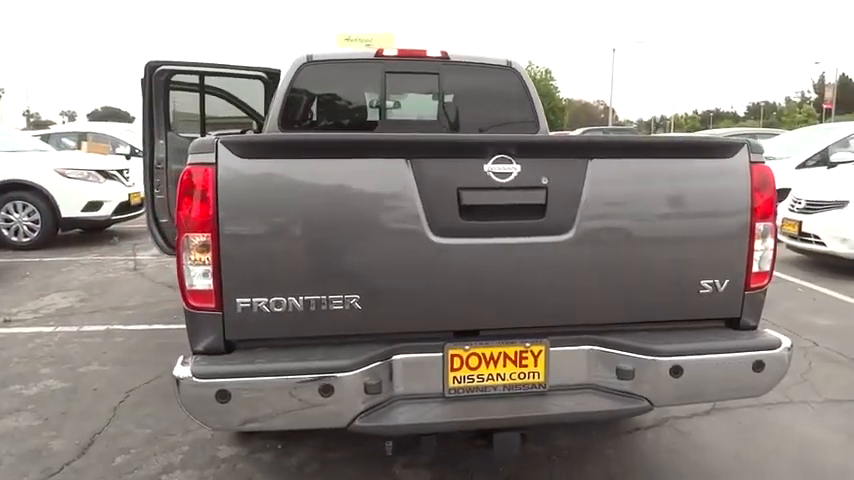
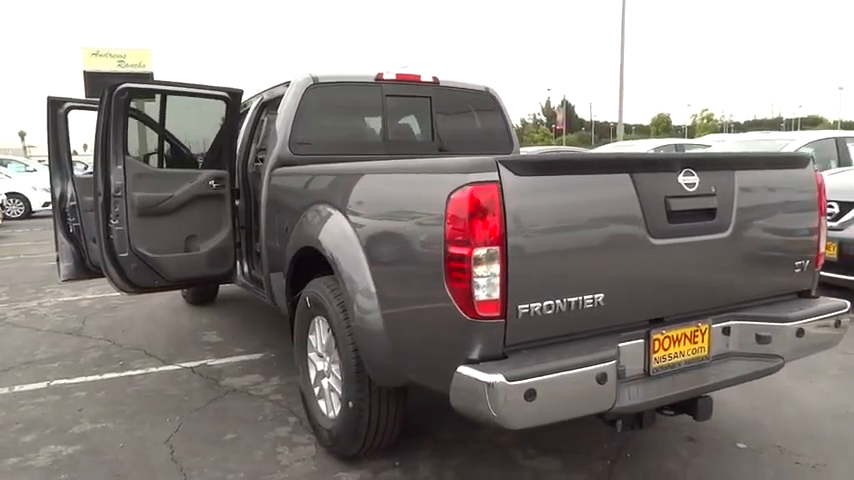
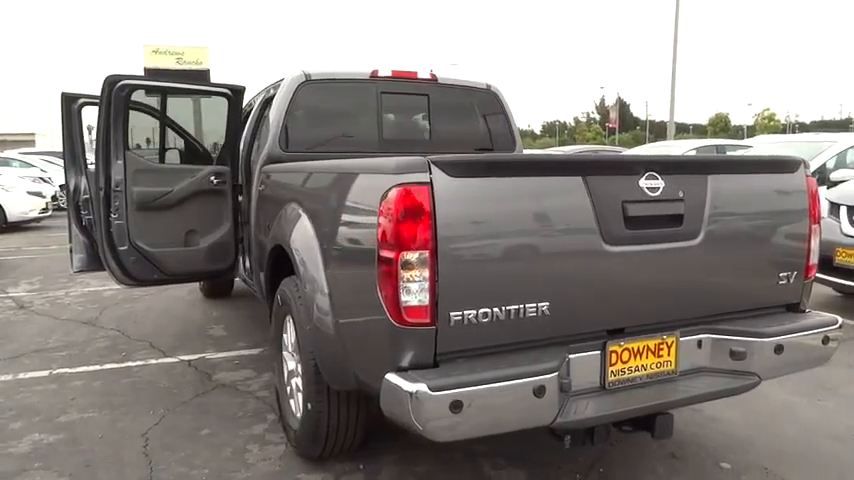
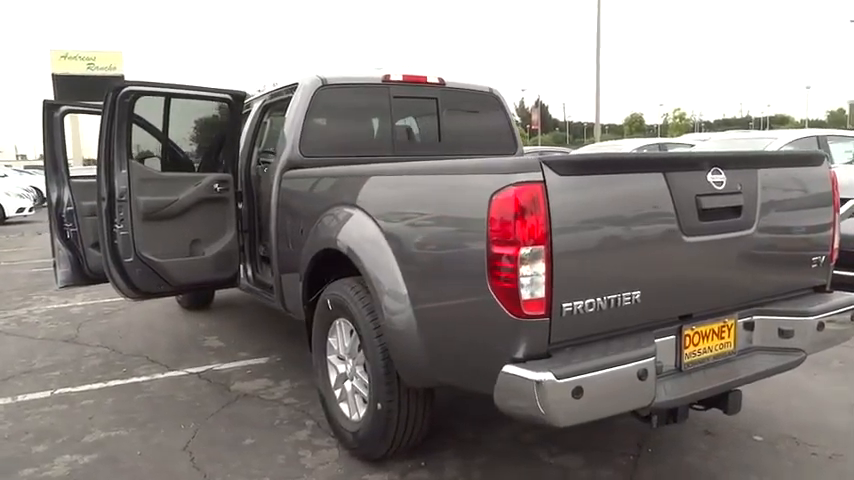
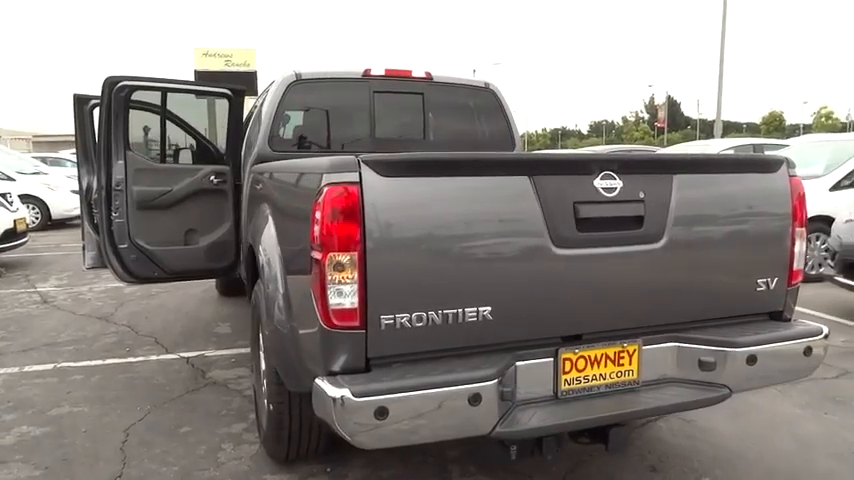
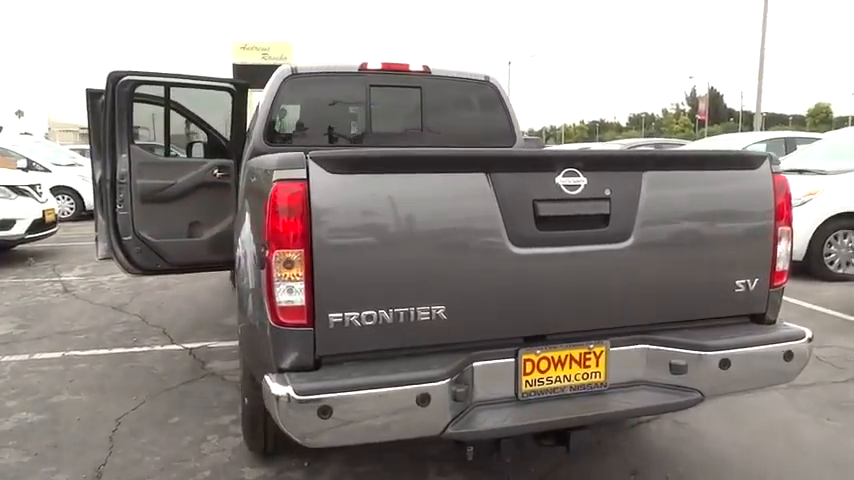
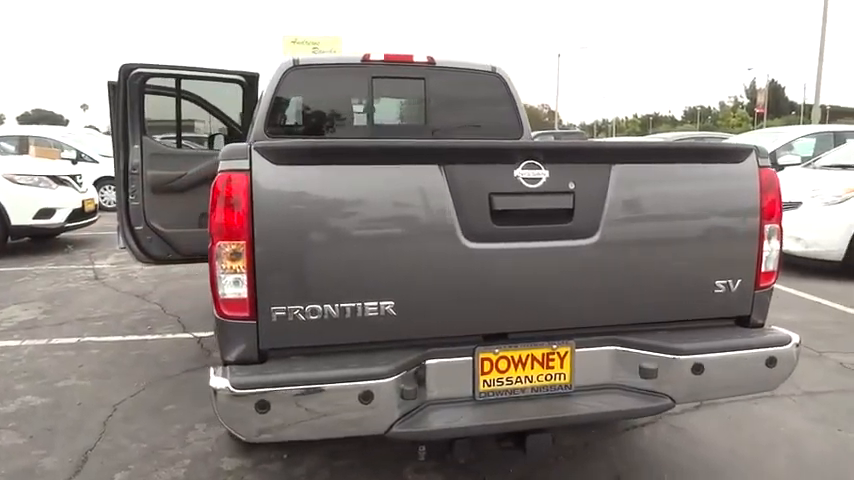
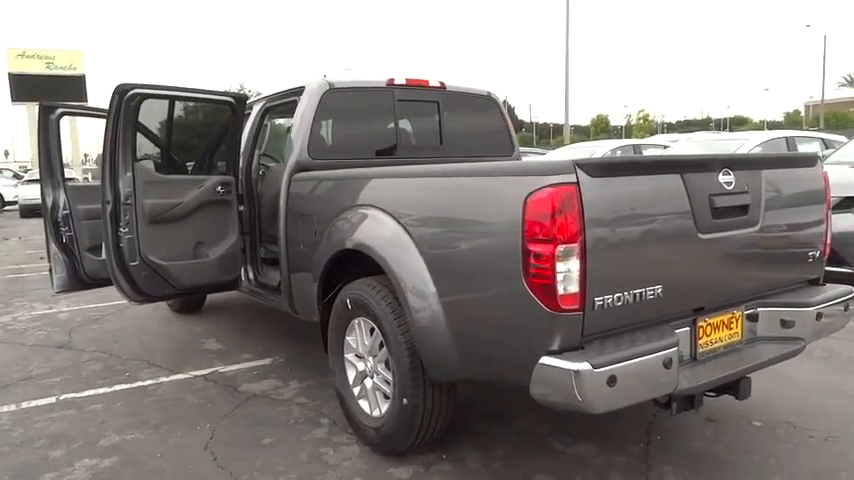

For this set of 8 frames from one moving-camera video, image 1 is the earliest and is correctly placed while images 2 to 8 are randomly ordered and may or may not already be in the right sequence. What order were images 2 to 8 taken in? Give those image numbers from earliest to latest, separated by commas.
7, 6, 5, 3, 2, 4, 8
